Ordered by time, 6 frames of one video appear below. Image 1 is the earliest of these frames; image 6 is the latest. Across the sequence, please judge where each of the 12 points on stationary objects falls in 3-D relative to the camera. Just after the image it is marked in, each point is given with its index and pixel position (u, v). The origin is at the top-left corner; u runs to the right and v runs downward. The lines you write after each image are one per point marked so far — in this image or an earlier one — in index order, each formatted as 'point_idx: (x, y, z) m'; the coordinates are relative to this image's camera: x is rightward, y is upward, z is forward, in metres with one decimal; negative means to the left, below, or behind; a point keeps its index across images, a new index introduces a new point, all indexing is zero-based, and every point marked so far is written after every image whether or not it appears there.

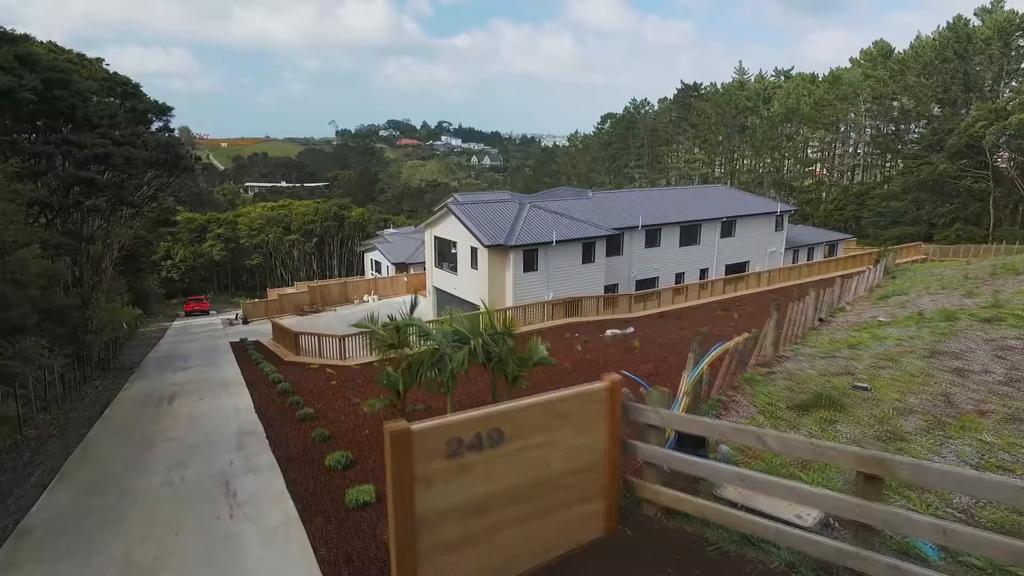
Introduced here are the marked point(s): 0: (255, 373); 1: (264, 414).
0: (-6.6, -2.2, +16.1) m
1: (-4.4, -2.2, +11.1) m
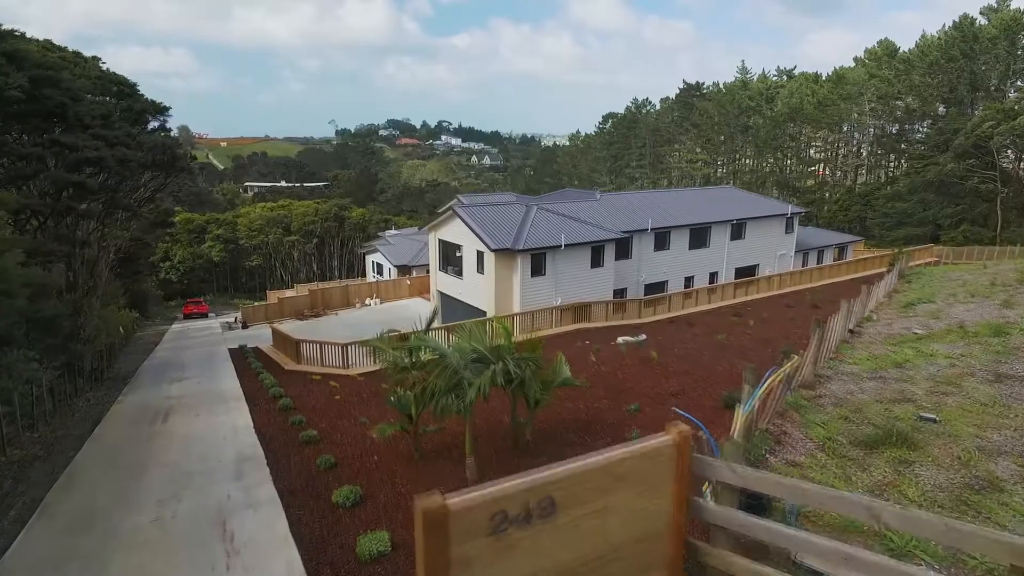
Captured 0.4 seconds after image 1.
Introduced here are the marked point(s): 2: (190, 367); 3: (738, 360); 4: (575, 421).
0: (-6.3, -2.4, +15.4) m
1: (-4.1, -2.4, +10.4) m
2: (-10.2, -2.5, +19.8) m
3: (+5.0, -1.6, +14.1) m
4: (+1.0, -2.1, +9.7) m
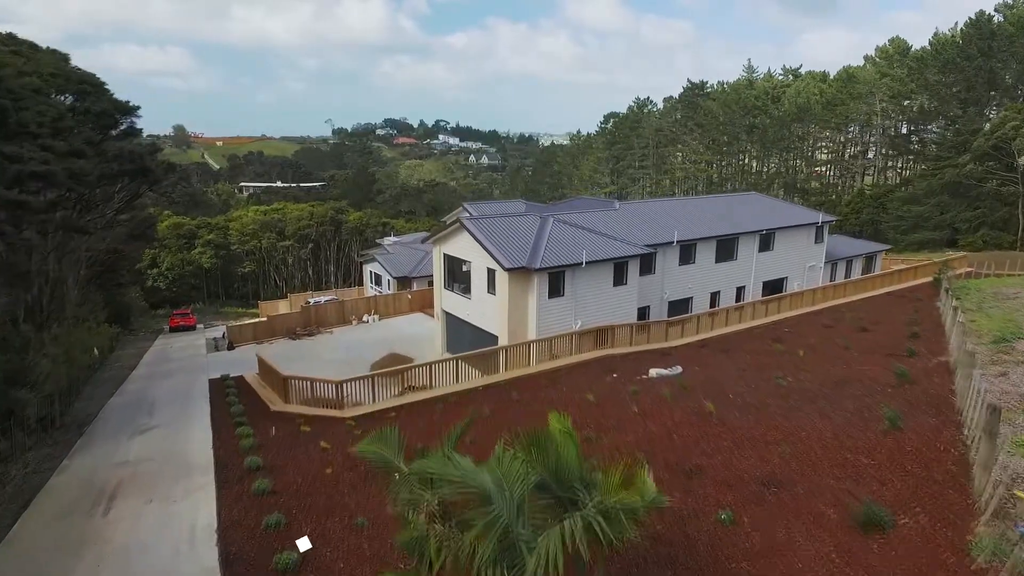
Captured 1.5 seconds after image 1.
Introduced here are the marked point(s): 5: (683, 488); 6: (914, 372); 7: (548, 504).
0: (-5.7, -3.2, +12.8) m
1: (-3.6, -3.2, +7.9) m
2: (-9.7, -3.3, +17.2) m
3: (+5.6, -2.4, +11.6) m
4: (+1.6, -2.8, +7.2) m
5: (+2.4, -2.7, +8.6) m
6: (+8.9, -1.9, +13.8) m
7: (+0.3, -1.8, +5.3) m
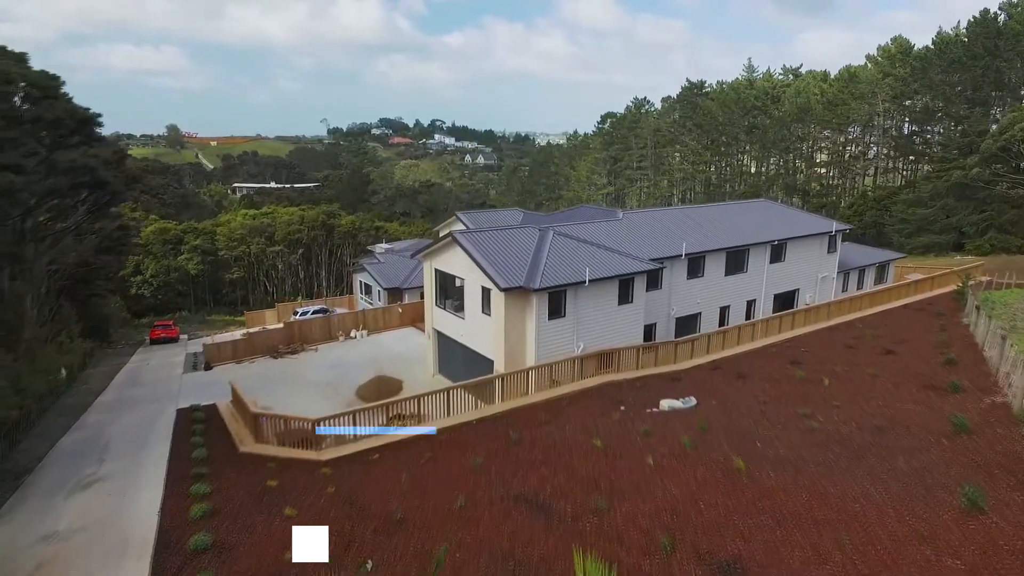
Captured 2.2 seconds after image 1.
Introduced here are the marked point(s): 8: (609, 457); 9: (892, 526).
0: (-5.8, -3.8, +11.0) m
1: (-3.6, -3.9, +6.1) m
2: (-9.8, -4.0, +15.4) m
3: (+5.5, -3.0, +9.8) m
4: (+1.5, -3.5, +5.4) m
5: (+2.3, -3.4, +6.8) m
6: (+8.8, -2.5, +12.1) m
7: (+0.3, -2.5, +3.6) m
8: (+1.9, -3.4, +12.5) m
9: (+5.0, -3.1, +8.2) m
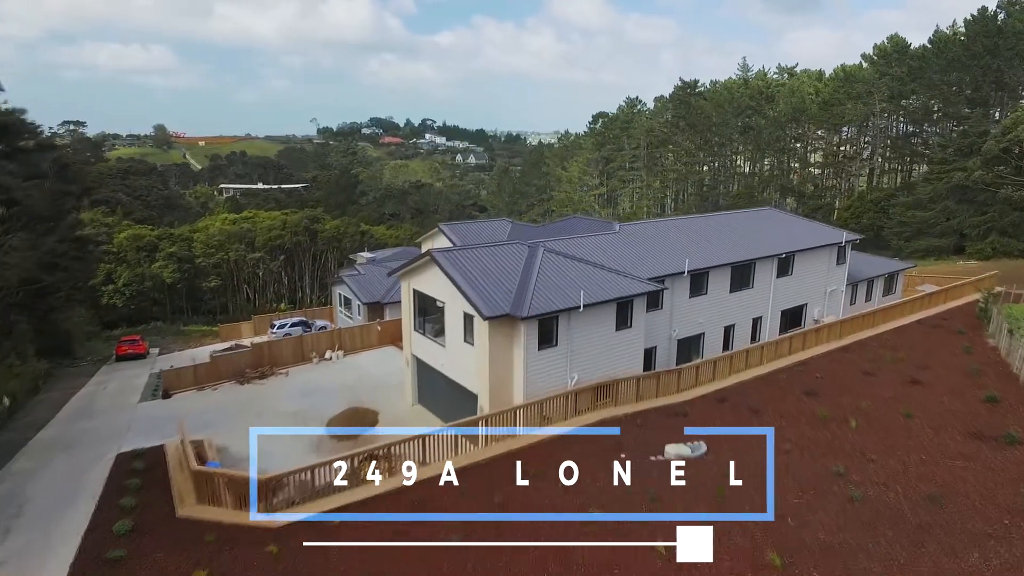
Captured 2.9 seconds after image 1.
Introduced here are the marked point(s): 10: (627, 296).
0: (-6.1, -4.6, +8.8) m
1: (-3.8, -4.6, +3.9) m
2: (-10.1, -4.8, +13.1) m
3: (+5.2, -3.7, +7.7) m
4: (+1.3, -4.2, +3.3) m
5: (+2.1, -4.1, +4.7) m
6: (+8.5, -3.2, +10.0) m
7: (+0.1, -3.2, +1.4) m
8: (+1.6, -4.1, +10.3) m
9: (+4.7, -3.8, +6.1) m
10: (+3.4, -0.2, +18.7) m
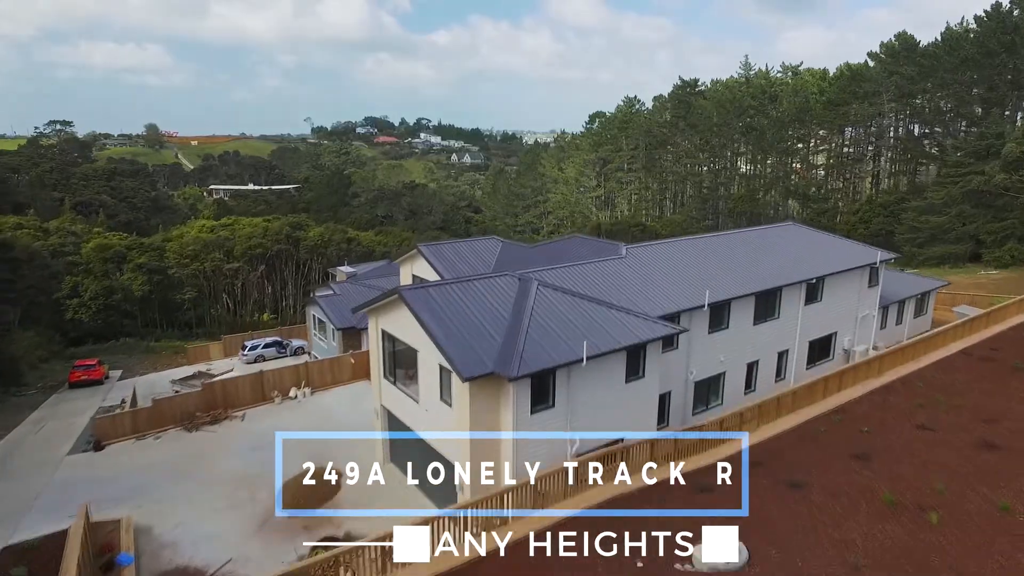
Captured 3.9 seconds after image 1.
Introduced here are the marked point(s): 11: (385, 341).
0: (-6.3, -5.7, +5.3) m
1: (-4.0, -5.8, +0.5) m
2: (-10.4, -5.9, +9.7) m
3: (+5.0, -4.8, +4.4) m
4: (+1.1, -5.4, -0.1) m
5: (+1.9, -5.3, +1.3) m
6: (+8.3, -4.3, +6.7) m
7: (-0.1, -4.4, -2.0) m
8: (+1.4, -5.2, +7.0) m
9: (+4.5, -4.9, +2.8) m
10: (+3.1, -1.3, +15.3) m
11: (-3.5, -1.5, +17.6) m
